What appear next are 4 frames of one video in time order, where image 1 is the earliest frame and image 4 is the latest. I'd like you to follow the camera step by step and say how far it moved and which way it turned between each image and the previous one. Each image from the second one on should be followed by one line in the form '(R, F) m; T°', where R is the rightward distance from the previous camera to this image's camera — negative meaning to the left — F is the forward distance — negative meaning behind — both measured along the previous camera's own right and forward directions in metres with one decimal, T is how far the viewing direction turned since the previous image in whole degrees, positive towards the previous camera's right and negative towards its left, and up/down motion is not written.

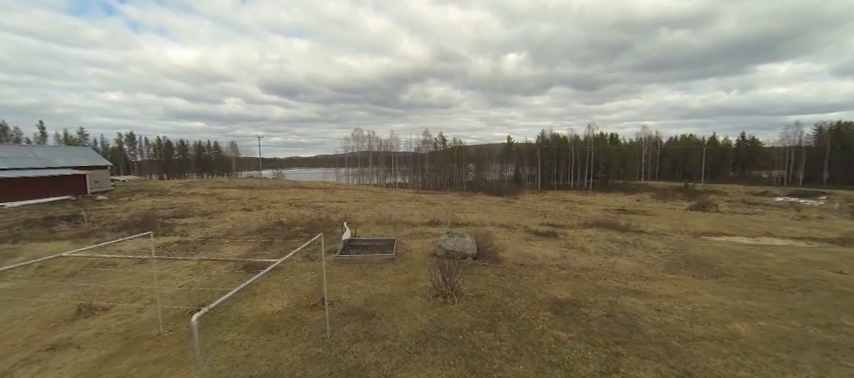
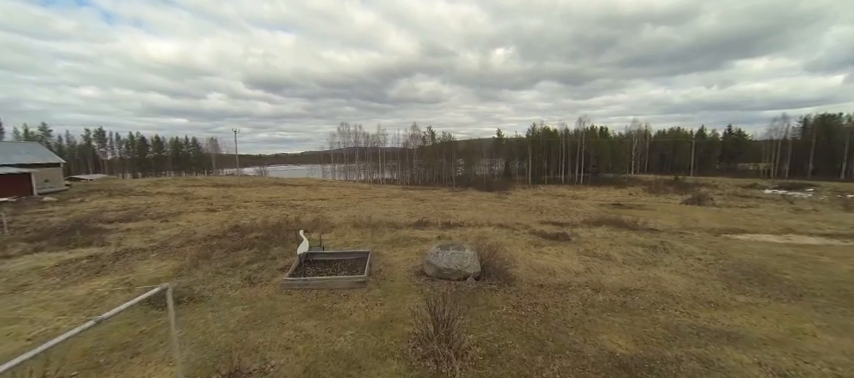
(+0.1, +2.4) m; +2°
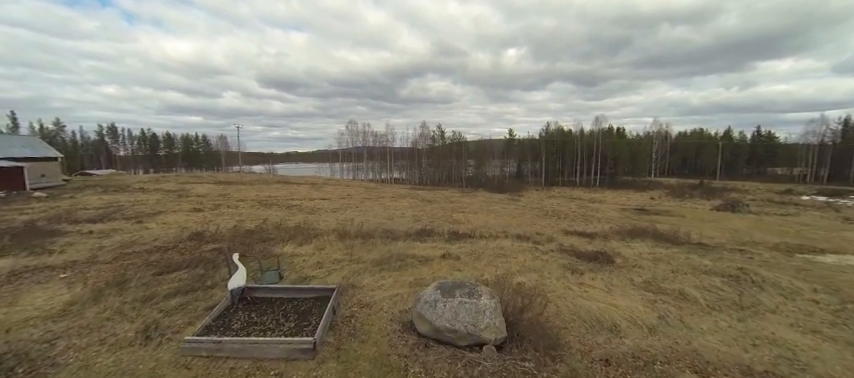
(+0.2, +2.4) m; -2°
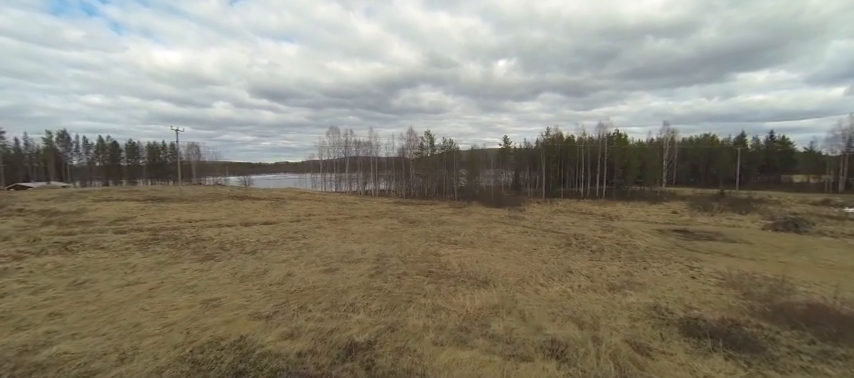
(+1.0, +8.7) m; +1°
